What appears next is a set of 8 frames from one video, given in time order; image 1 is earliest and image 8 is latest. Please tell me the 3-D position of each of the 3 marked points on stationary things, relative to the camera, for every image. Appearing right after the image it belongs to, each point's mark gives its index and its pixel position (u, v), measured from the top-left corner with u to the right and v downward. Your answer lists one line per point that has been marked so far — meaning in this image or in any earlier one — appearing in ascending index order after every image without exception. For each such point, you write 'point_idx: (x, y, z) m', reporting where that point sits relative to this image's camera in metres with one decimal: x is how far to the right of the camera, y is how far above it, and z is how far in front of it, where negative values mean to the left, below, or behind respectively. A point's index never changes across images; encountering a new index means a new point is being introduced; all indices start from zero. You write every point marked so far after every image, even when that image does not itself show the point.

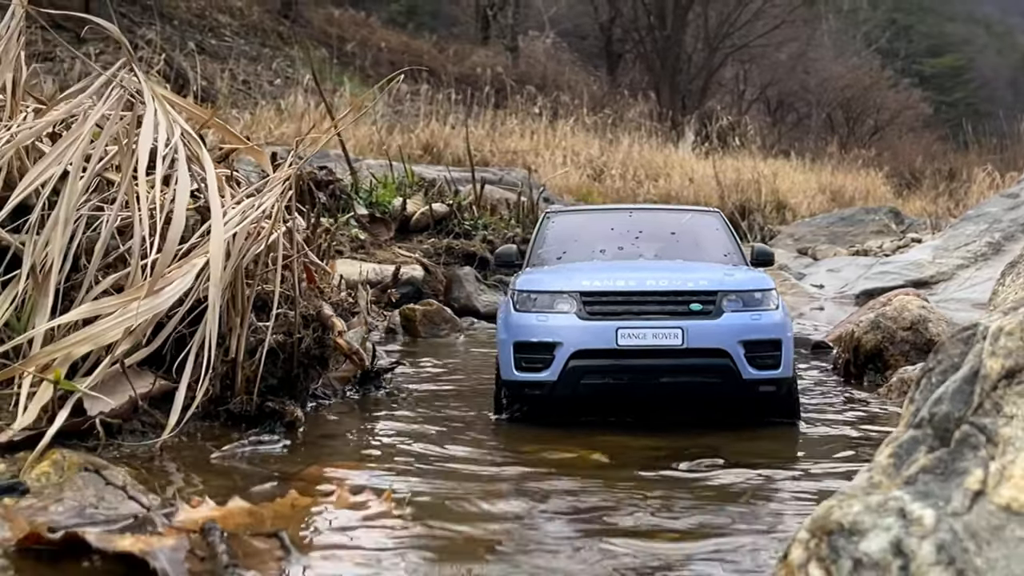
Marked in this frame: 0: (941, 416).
0: (+1.1, -0.3, +2.8) m
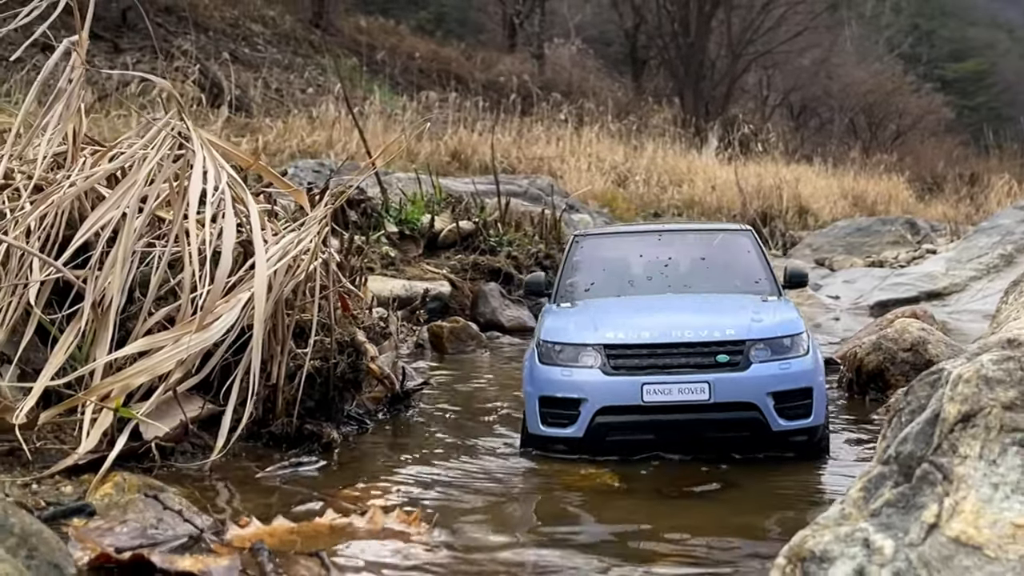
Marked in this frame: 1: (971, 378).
0: (+1.1, -0.5, +3.2) m
1: (+1.3, -0.3, +3.2) m
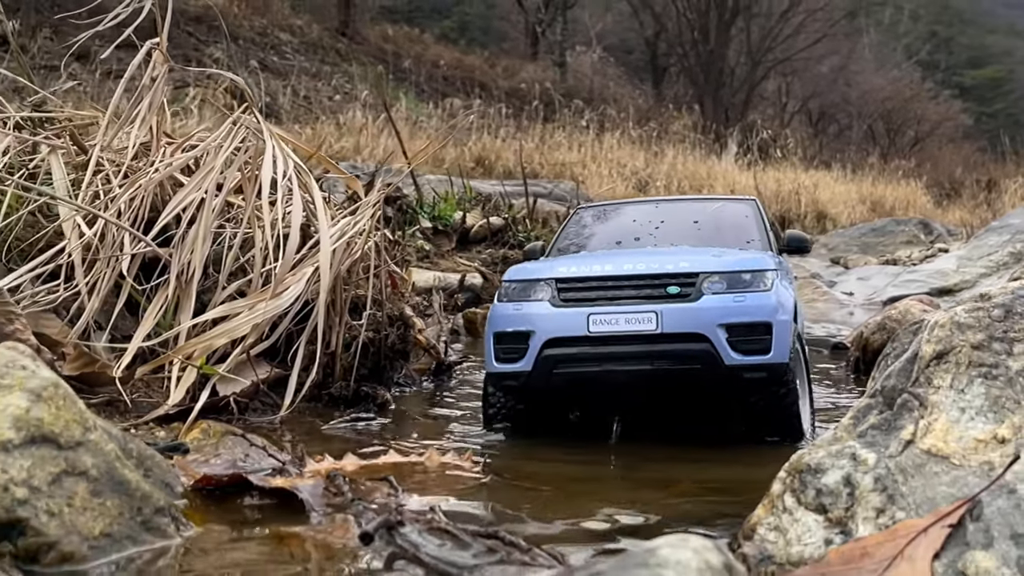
0: (+1.2, -0.3, +3.7) m
1: (+1.4, -0.1, +3.7) m
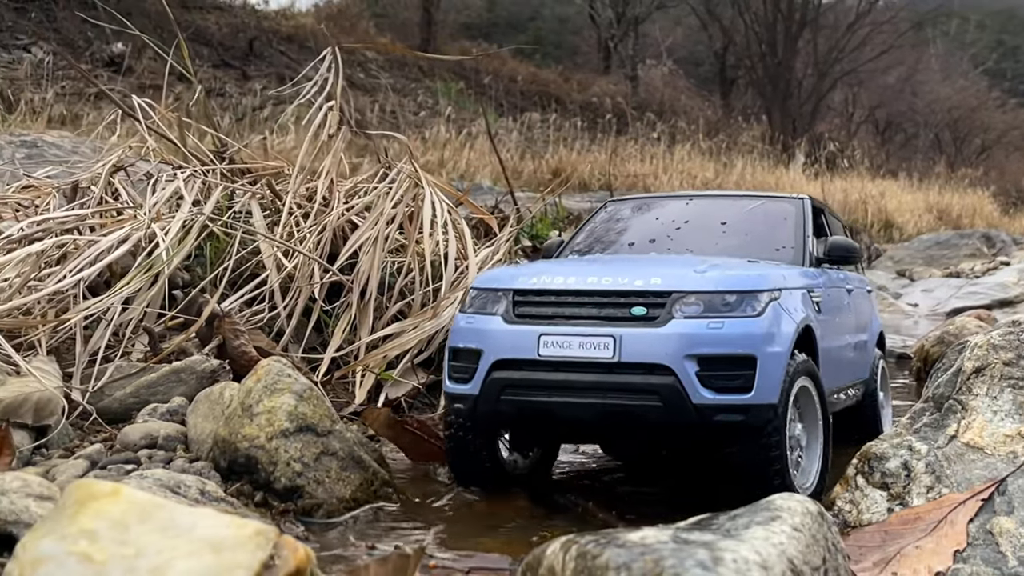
0: (+1.8, -0.5, +4.8) m
1: (+2.0, -0.2, +4.8) m
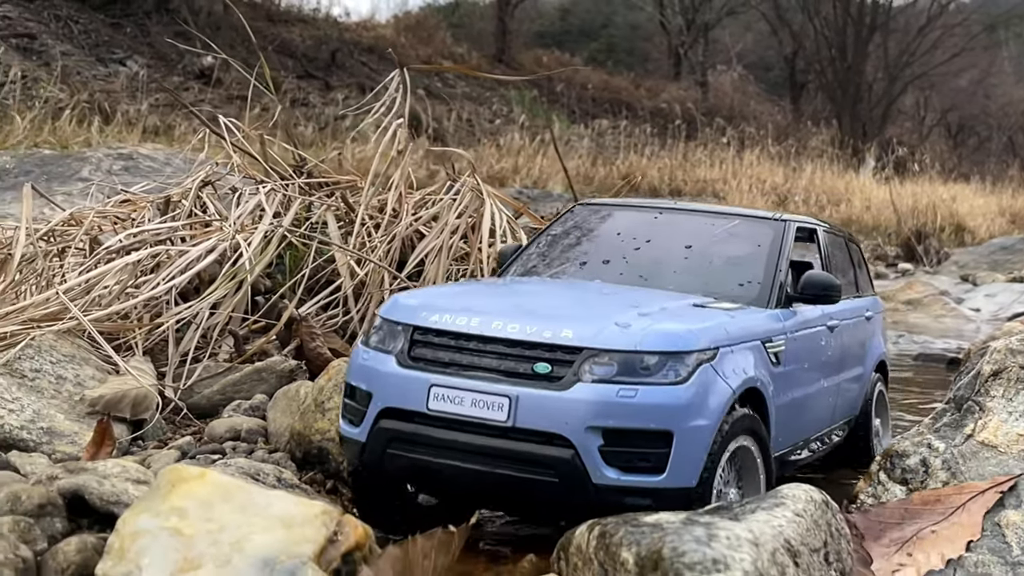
0: (+2.0, -0.5, +5.1) m
1: (+2.2, -0.3, +5.1) m
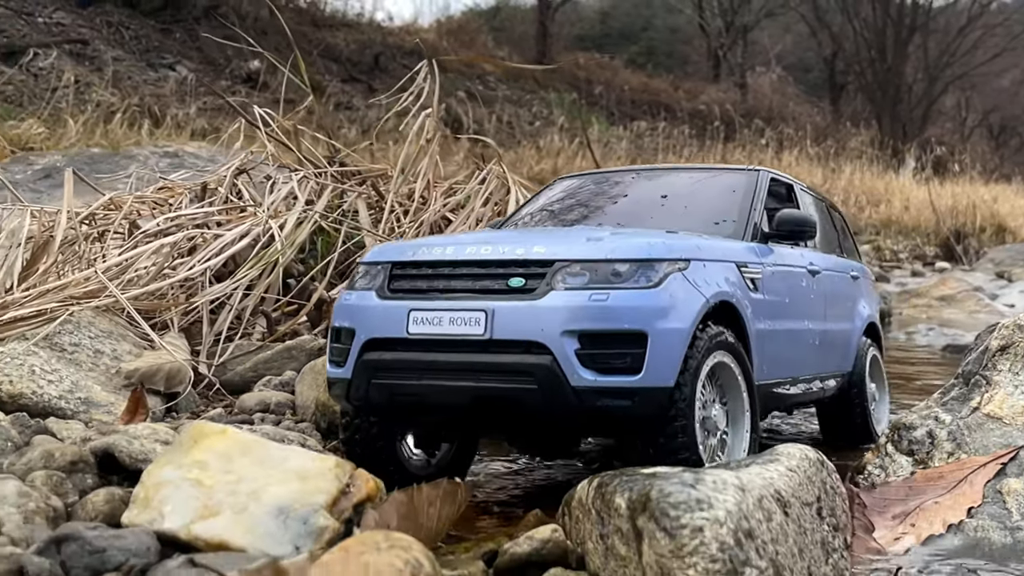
0: (+2.1, -0.4, +5.2) m
1: (+2.3, -0.2, +5.2) m
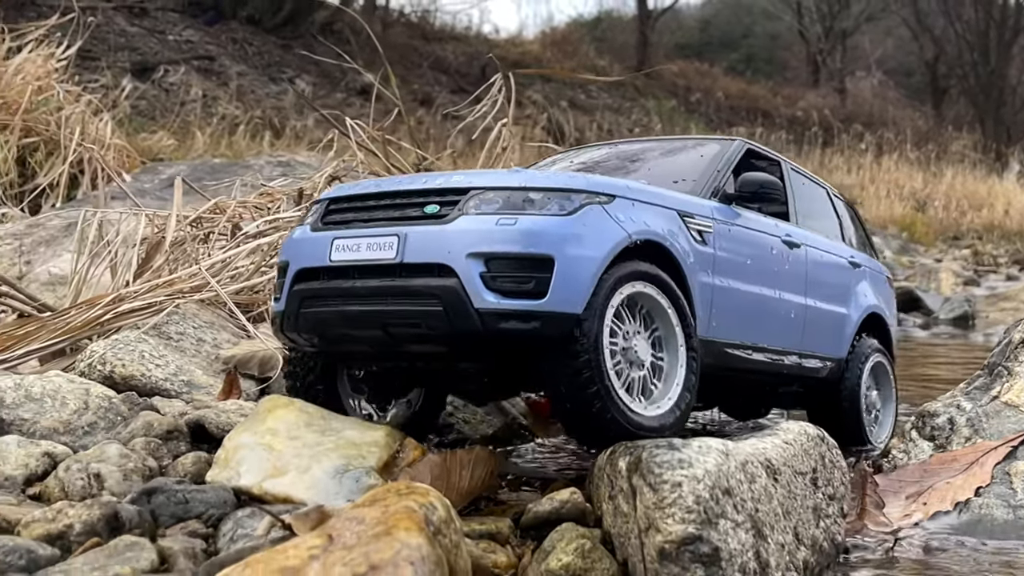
0: (+2.3, -0.4, +5.5) m
1: (+2.5, -0.2, +5.4) m
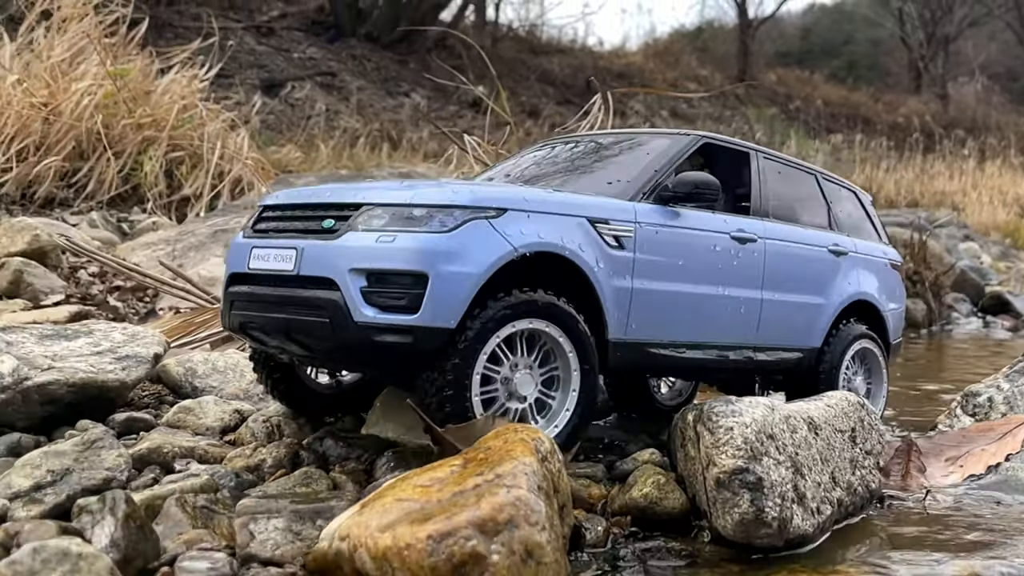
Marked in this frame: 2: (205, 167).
0: (+2.9, -0.3, +6.3) m
1: (+3.0, -0.1, +6.2) m
2: (-3.3, +1.3, +12.6) m
